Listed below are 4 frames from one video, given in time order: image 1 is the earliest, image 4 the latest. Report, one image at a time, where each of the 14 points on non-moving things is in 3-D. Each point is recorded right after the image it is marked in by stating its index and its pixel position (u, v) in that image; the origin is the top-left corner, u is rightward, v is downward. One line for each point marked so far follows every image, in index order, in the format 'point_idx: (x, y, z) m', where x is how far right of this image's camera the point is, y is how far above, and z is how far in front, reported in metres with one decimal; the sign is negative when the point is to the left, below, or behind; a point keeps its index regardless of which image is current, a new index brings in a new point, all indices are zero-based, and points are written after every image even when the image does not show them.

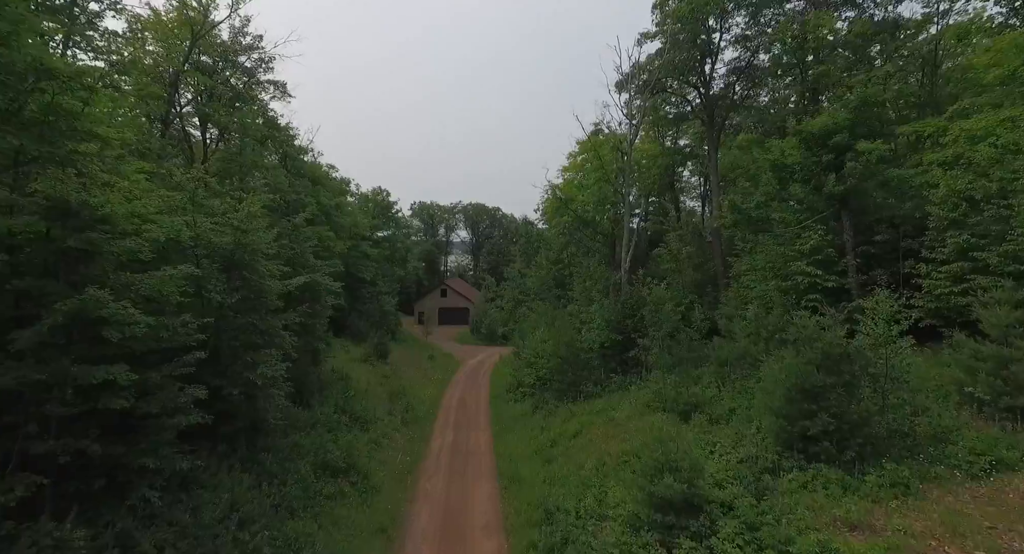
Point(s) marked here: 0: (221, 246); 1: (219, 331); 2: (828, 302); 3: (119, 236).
0: (-6.7, +0.7, +13.6) m
1: (-6.7, -1.2, +13.3) m
2: (+9.0, -0.7, +16.6) m
3: (-6.5, +0.7, +9.6) m
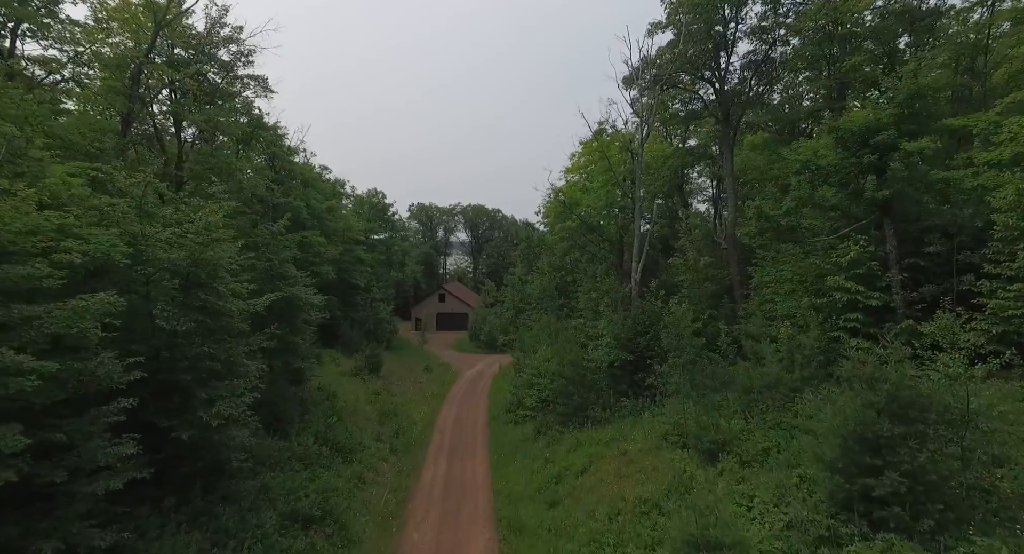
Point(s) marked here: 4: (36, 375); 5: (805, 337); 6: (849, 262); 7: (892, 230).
0: (-6.7, +0.3, +11.7) m
1: (-6.7, -1.7, +11.4) m
2: (+9.0, -1.1, +14.7) m
3: (-6.5, +0.2, +7.6) m
4: (-5.7, -1.2, +7.0) m
5: (+7.3, -1.5, +14.5) m
6: (+8.7, +0.4, +15.0) m
7: (+9.9, +1.2, +15.2) m
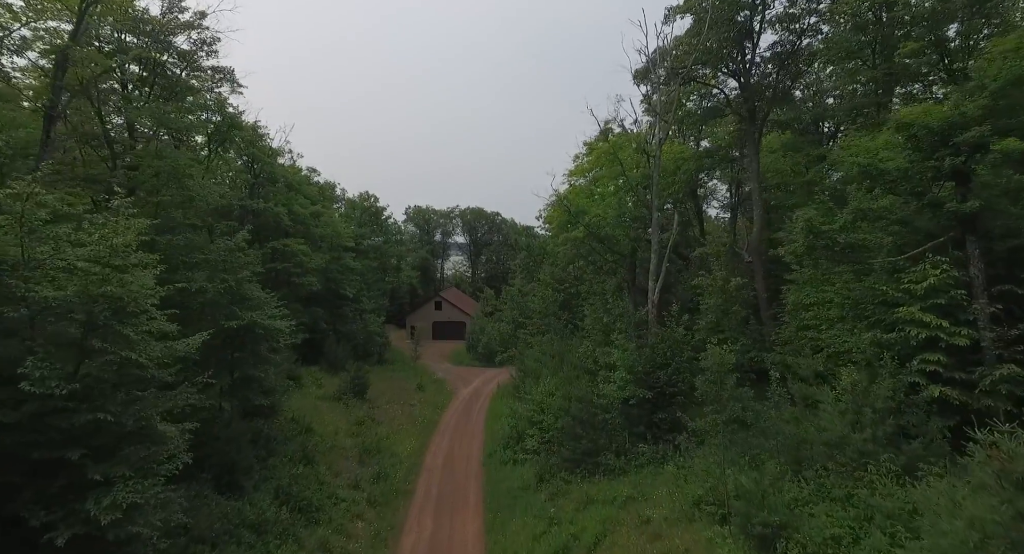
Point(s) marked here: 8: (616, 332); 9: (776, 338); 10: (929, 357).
0: (-6.8, -0.4, +8.8) m
1: (-6.7, -2.3, +8.5) m
2: (+9.0, -1.8, +11.8) m
3: (-6.5, -0.4, +4.7) m
4: (-5.8, -1.8, +4.1) m
5: (+7.3, -2.1, +11.7) m
6: (+8.6, -0.3, +12.2) m
7: (+9.8, +0.6, +12.3) m
8: (+3.5, -1.8, +19.4) m
9: (+8.5, -2.0, +18.7) m
10: (+8.4, -1.6, +11.8) m
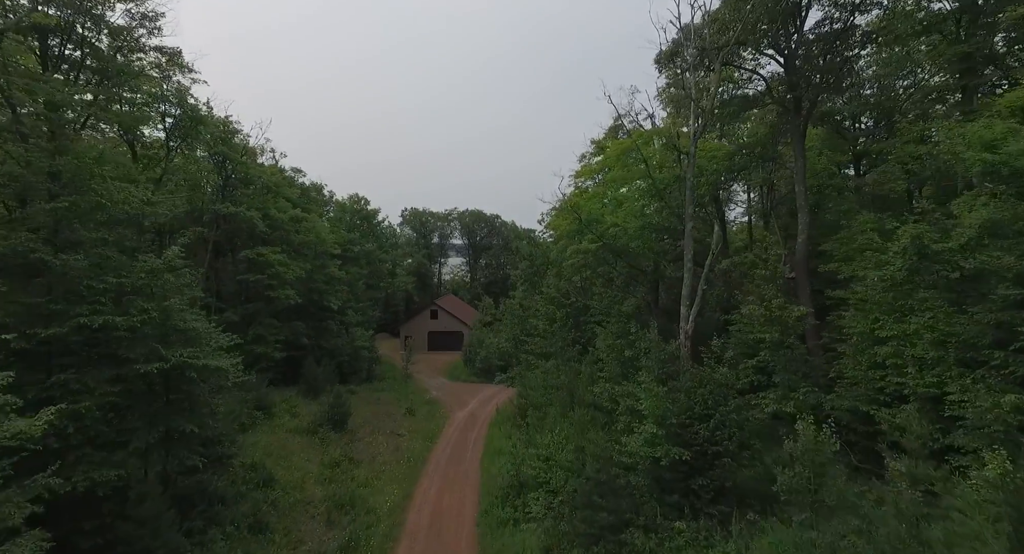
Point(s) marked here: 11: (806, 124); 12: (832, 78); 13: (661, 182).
0: (-6.8, -1.0, +5.2) m
1: (-6.7, -2.9, +4.9) m
2: (+9.0, -2.4, +8.2) m
3: (-6.5, -1.0, +1.2) m
4: (-5.8, -2.4, +0.6) m
5: (+7.3, -2.8, +8.1) m
6: (+8.6, -0.9, +8.6) m
7: (+9.8, -0.1, +8.7) m
8: (+3.5, -2.5, +15.8) m
9: (+8.5, -2.6, +15.1) m
10: (+8.4, -2.2, +8.2) m
11: (+9.7, +5.1, +19.5) m
12: (+10.3, +6.5, +19.1) m
13: (+4.7, +3.0, +18.5) m
